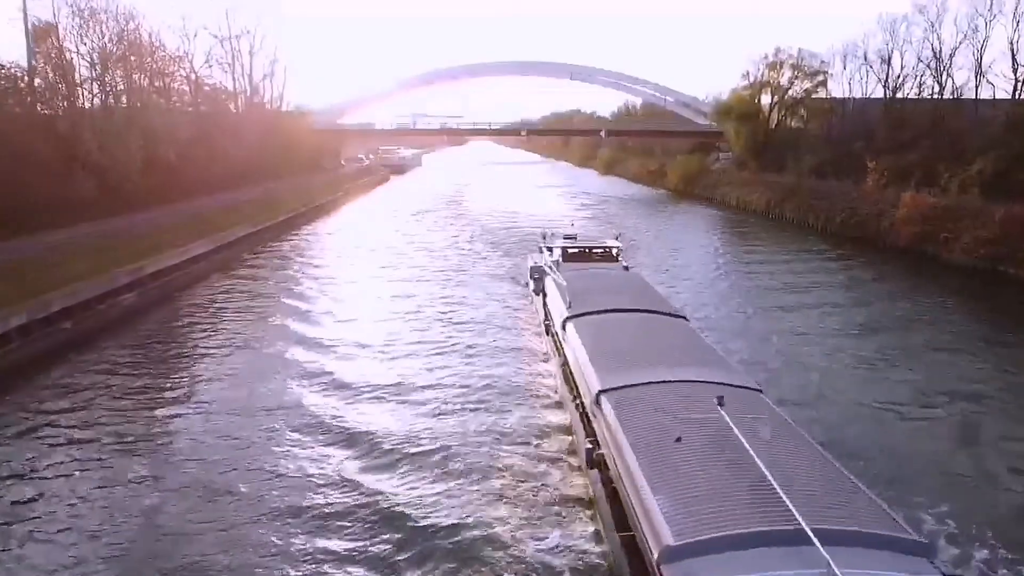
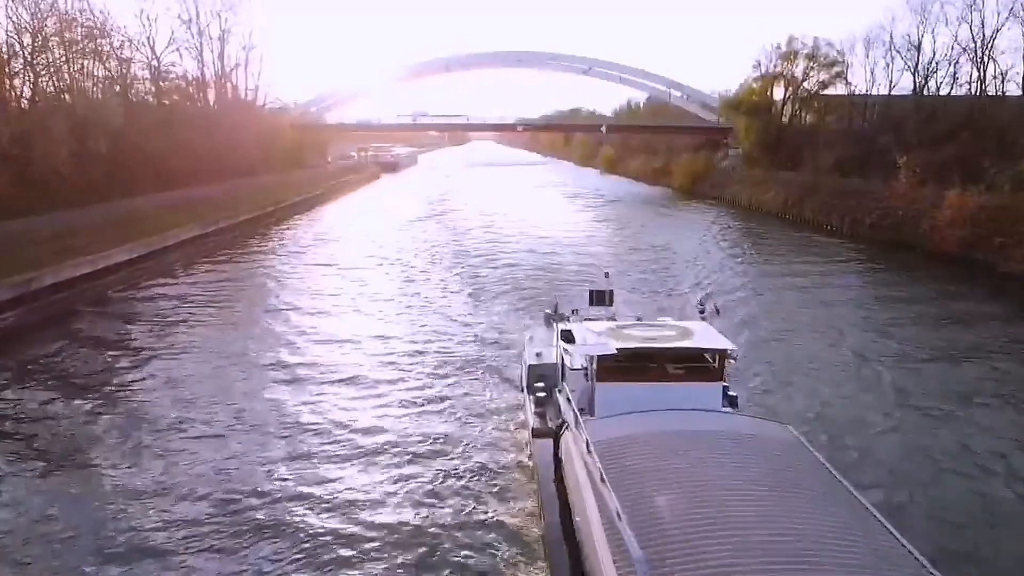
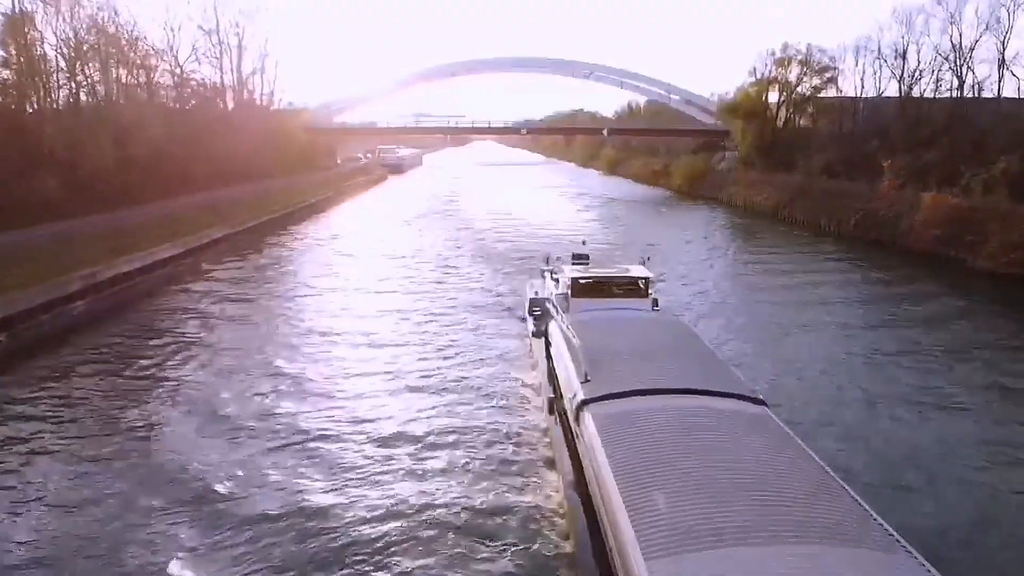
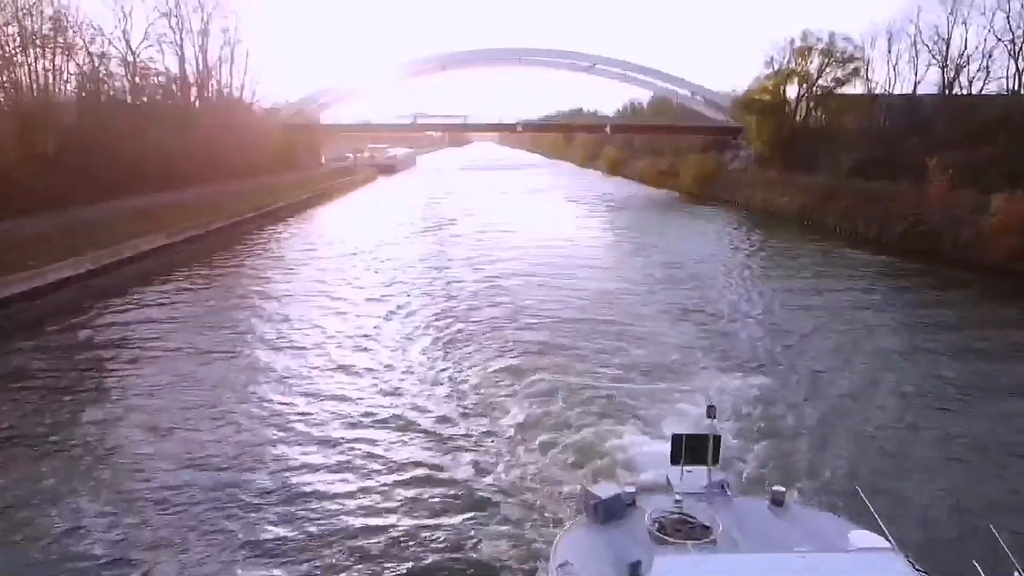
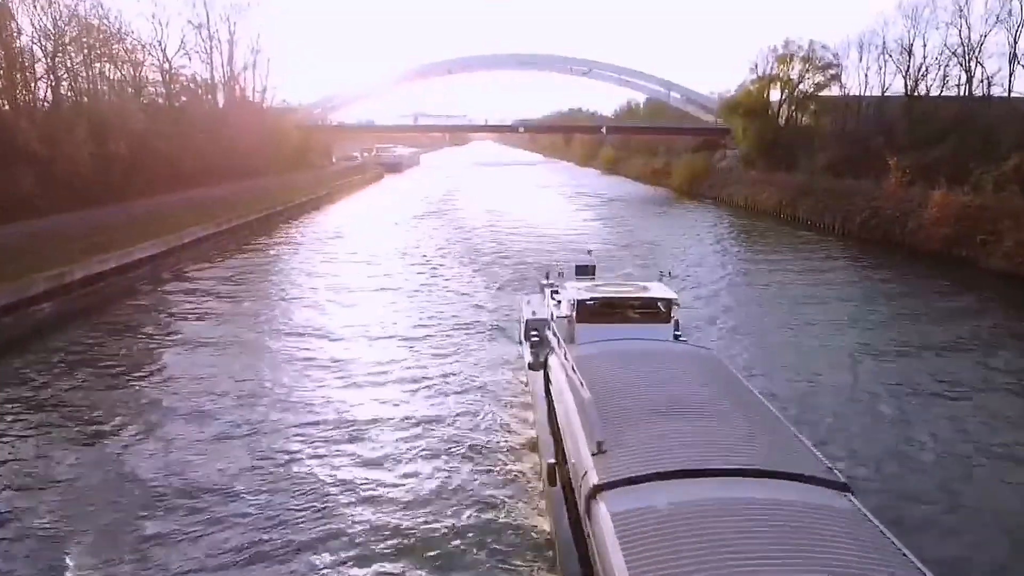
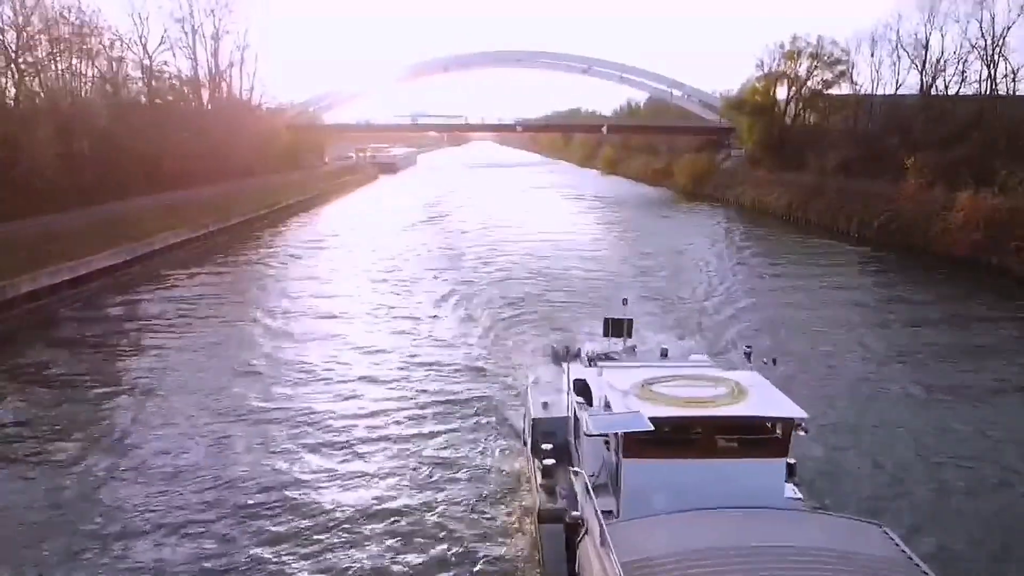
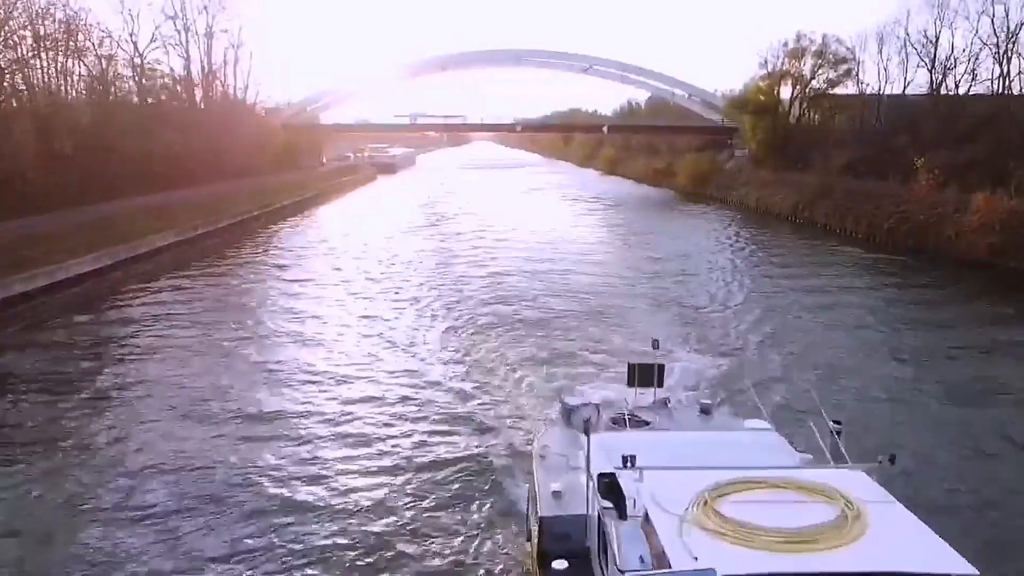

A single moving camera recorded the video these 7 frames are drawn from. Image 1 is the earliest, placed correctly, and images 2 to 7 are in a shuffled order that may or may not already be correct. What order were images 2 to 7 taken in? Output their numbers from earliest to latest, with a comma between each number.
3, 5, 2, 6, 7, 4
